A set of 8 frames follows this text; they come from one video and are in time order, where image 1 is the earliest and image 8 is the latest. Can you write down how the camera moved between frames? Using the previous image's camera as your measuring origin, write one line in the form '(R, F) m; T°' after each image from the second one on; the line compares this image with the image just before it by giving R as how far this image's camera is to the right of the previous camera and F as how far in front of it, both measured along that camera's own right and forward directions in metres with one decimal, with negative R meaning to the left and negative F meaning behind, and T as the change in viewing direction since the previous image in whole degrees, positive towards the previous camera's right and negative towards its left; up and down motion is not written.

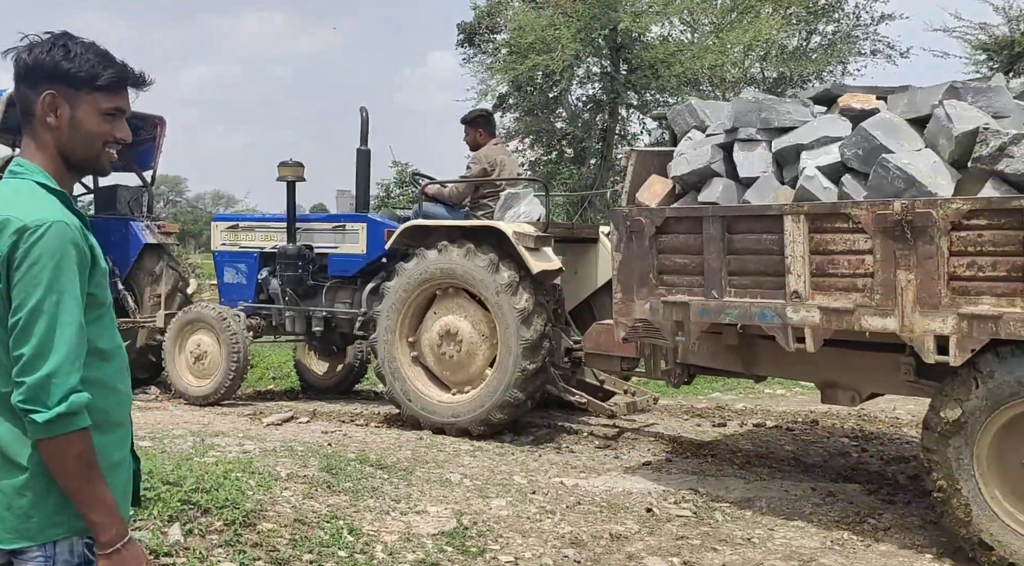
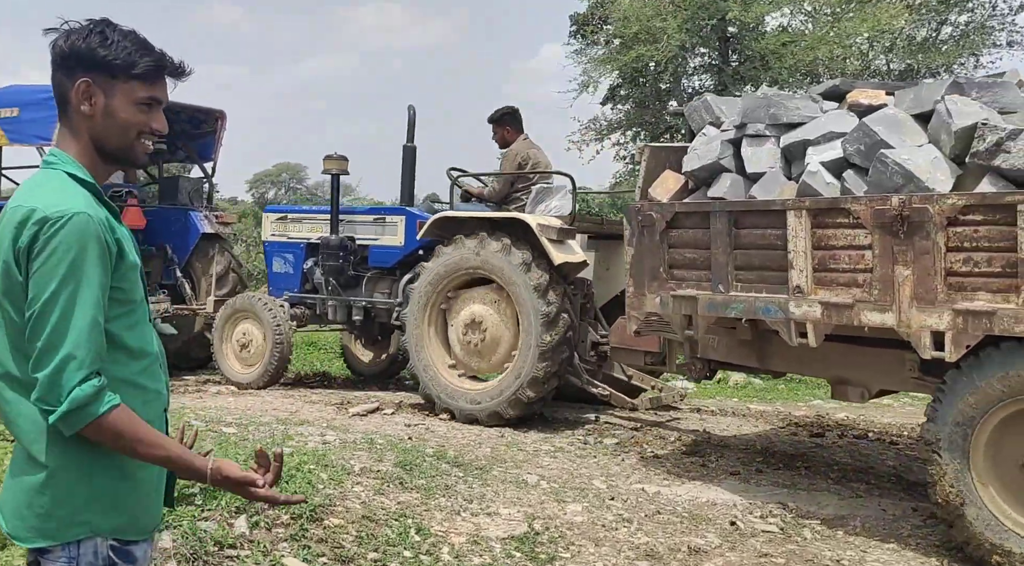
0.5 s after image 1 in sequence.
(+0.3, -0.2) m; -5°
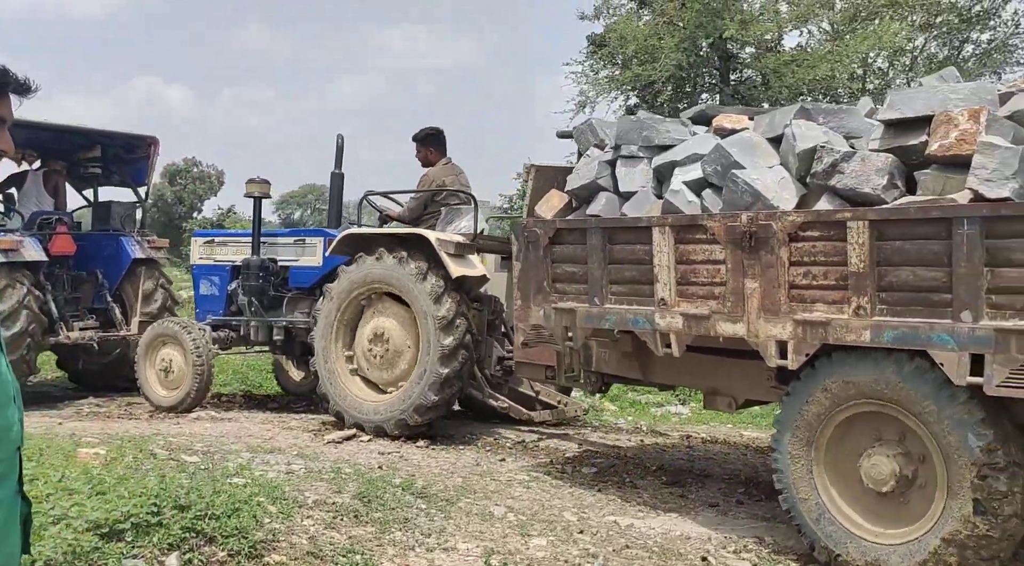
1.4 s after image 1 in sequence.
(+0.4, -0.3) m; +2°
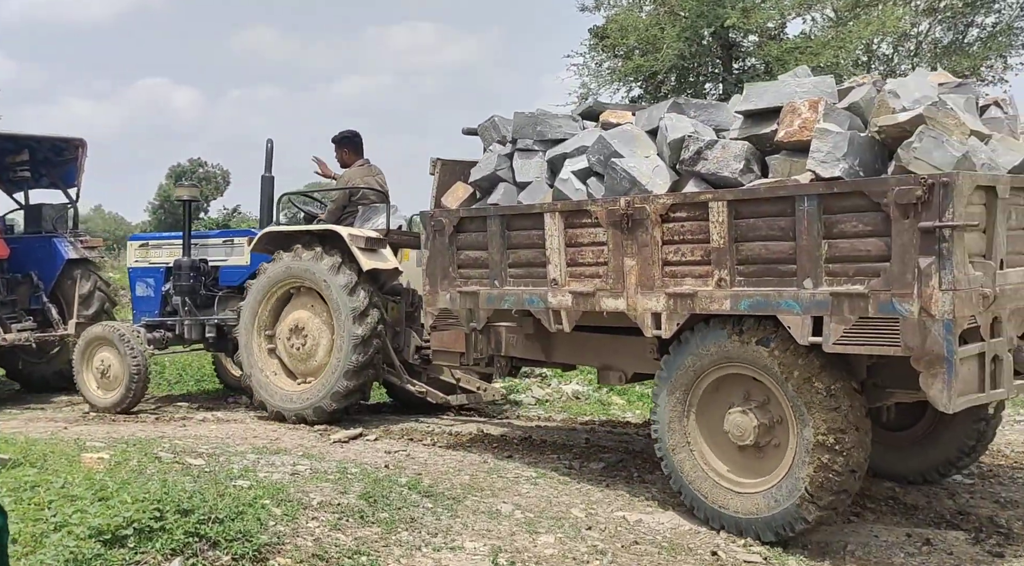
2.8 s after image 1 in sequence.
(+0.6, -0.3) m; 0°
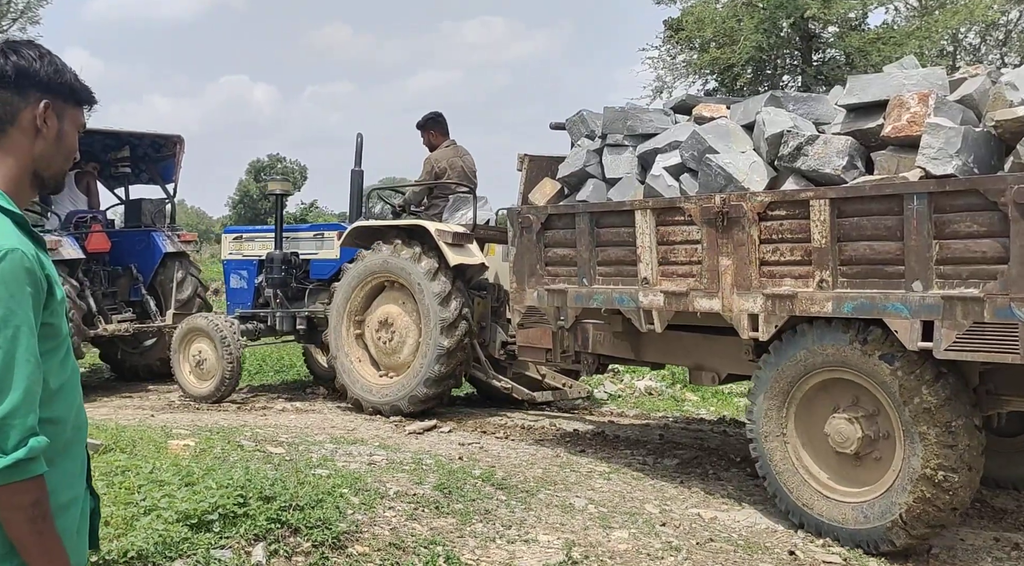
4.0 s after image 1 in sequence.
(-0.1, +0.1) m; -5°
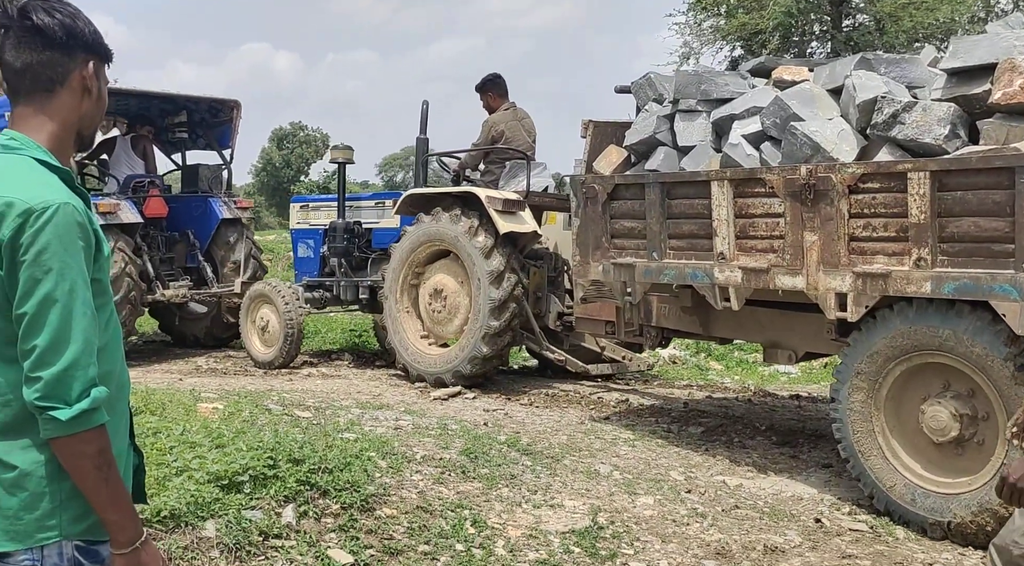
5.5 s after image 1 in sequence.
(-0.2, +0.2) m; -1°
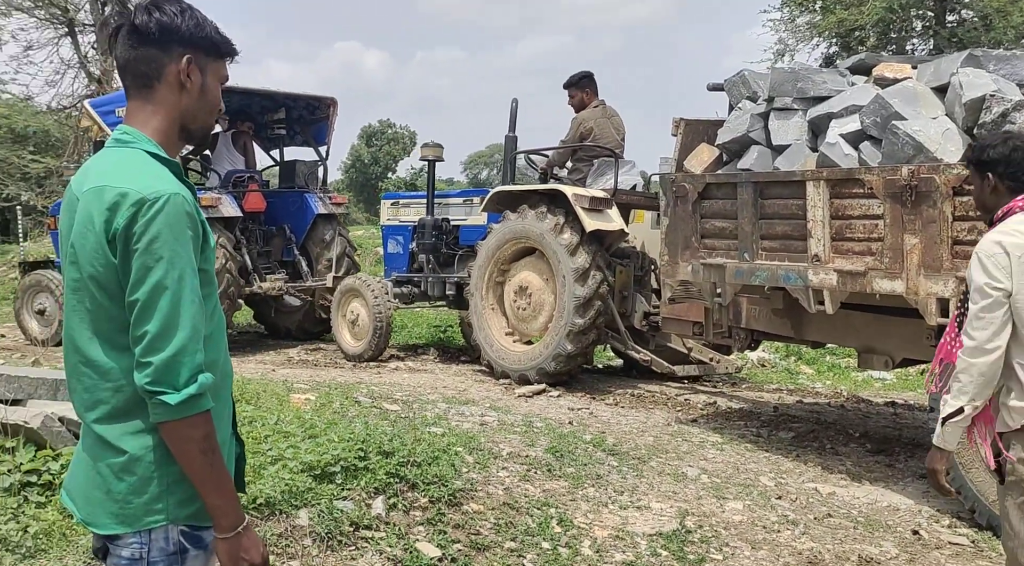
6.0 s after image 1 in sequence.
(0.0, 0.0) m; -6°
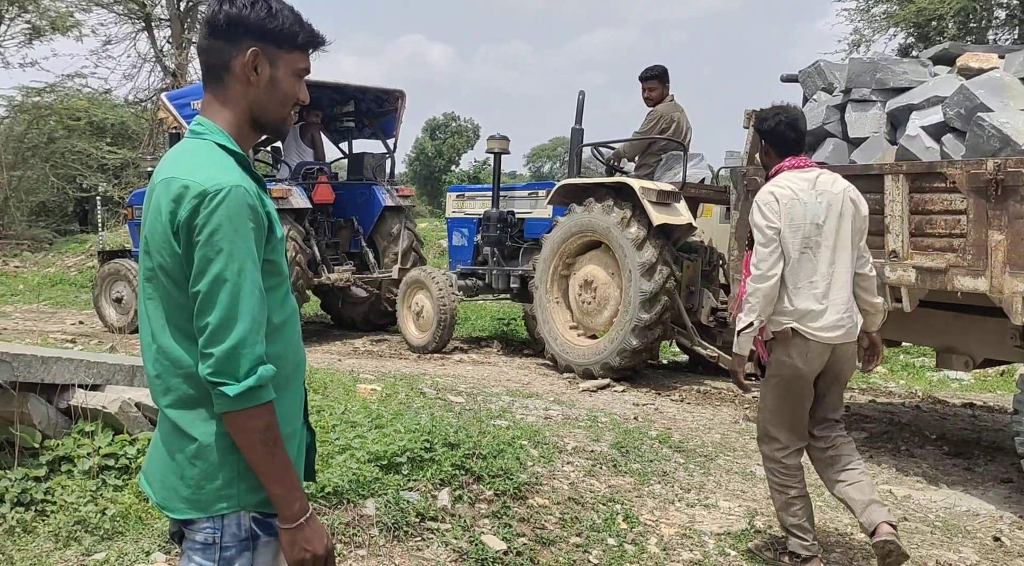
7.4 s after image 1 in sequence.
(0.0, 0.0) m; -4°
